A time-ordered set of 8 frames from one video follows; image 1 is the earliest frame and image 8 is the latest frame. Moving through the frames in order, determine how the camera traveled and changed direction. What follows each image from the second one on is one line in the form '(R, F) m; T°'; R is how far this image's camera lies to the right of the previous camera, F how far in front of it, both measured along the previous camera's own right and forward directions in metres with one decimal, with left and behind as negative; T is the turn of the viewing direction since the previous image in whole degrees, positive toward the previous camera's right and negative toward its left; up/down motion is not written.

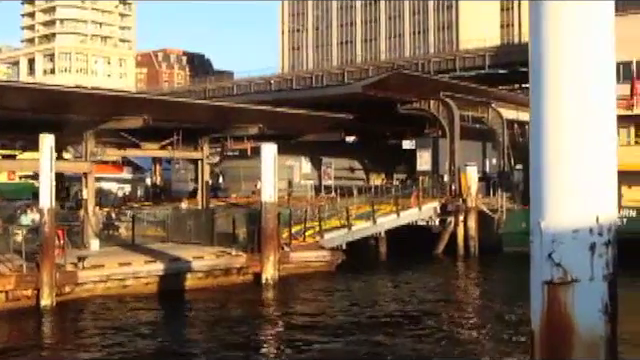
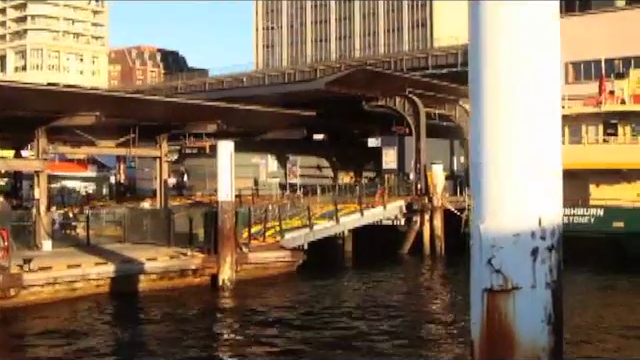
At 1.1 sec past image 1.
(+0.4, +0.6) m; +1°
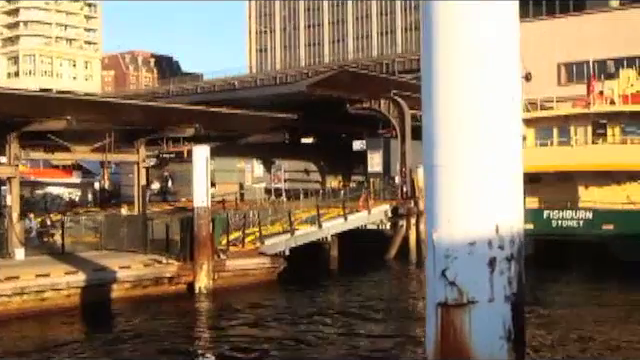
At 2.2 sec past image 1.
(+0.4, +0.6) m; 0°
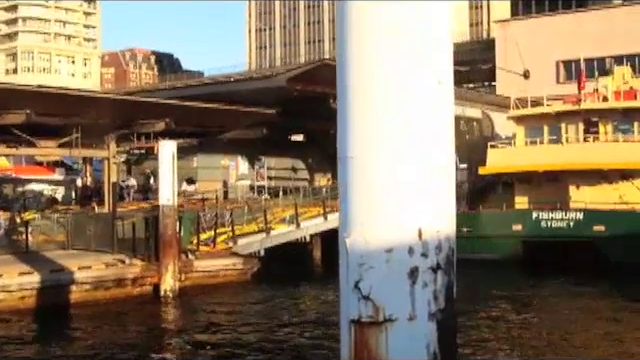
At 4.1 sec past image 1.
(+0.6, +1.0) m; 0°
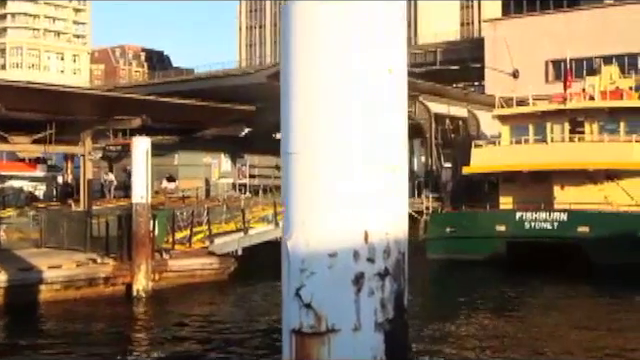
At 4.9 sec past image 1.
(+0.3, +0.4) m; +1°
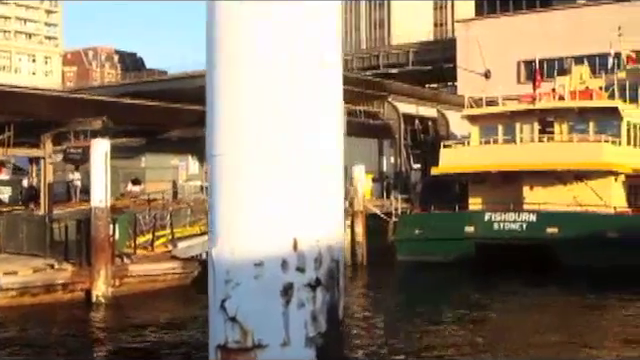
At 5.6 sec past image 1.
(+0.2, +0.4) m; +1°
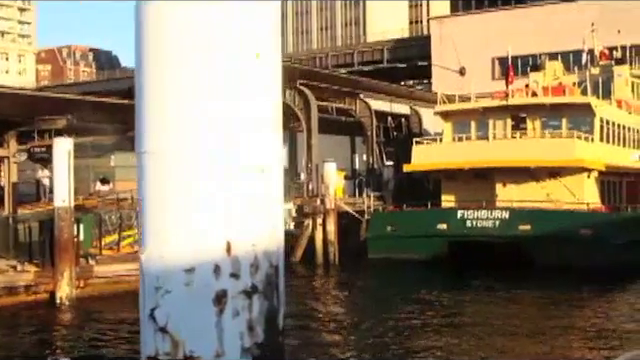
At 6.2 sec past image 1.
(+0.2, +0.3) m; +1°
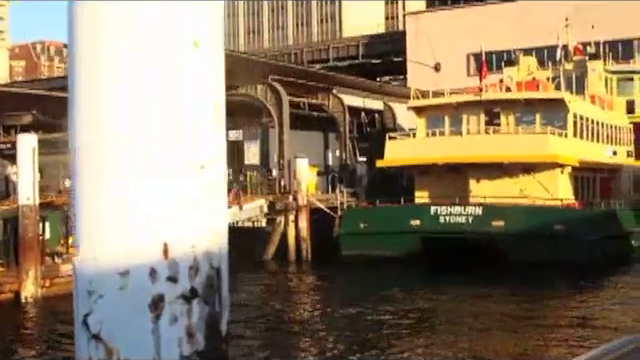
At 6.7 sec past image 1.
(+0.1, +0.2) m; +1°
